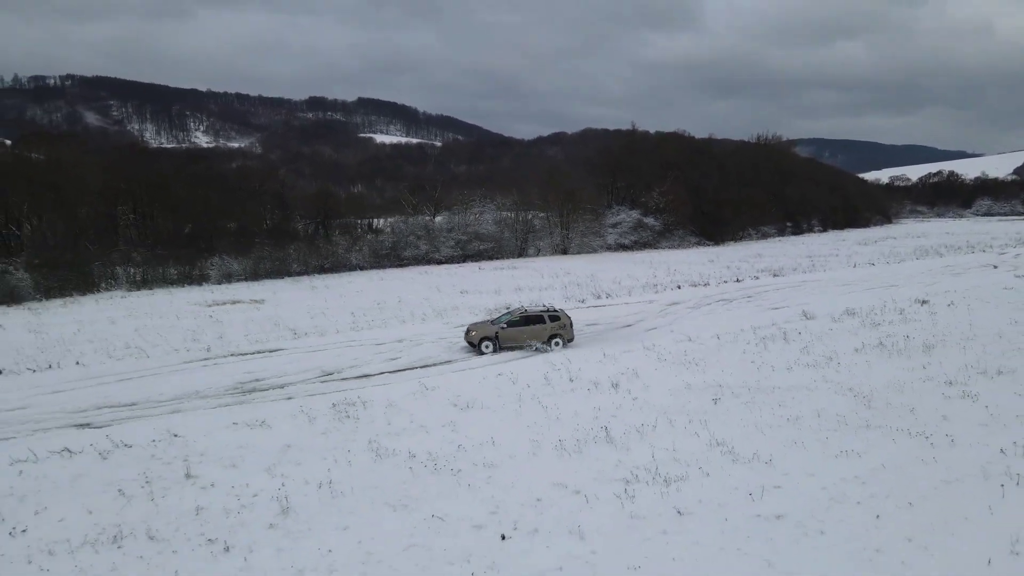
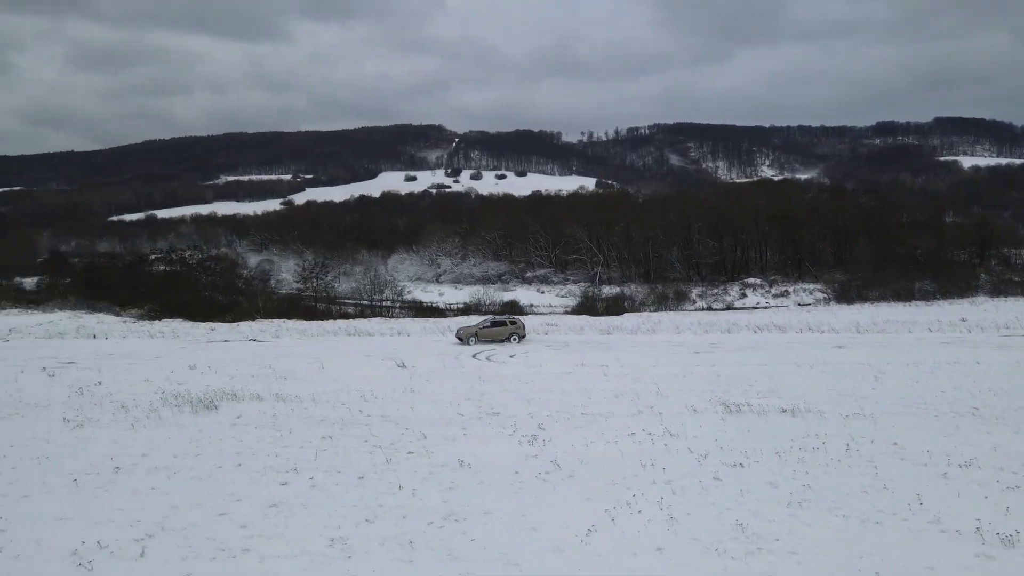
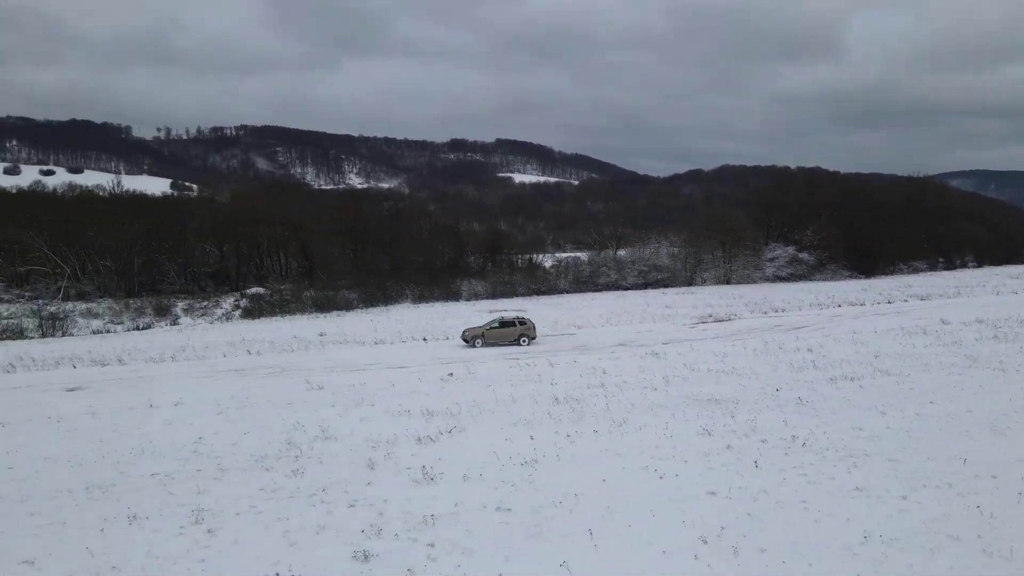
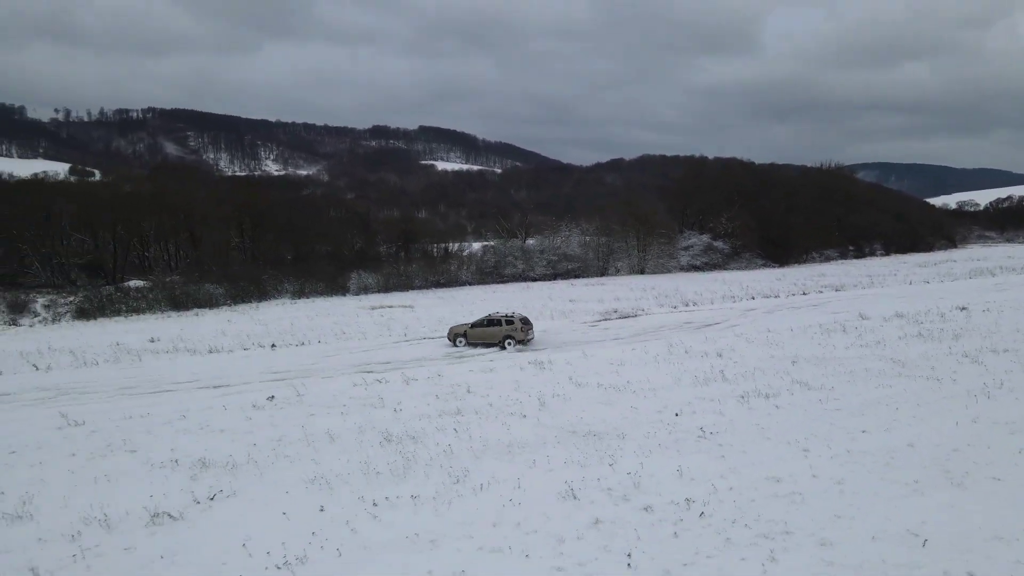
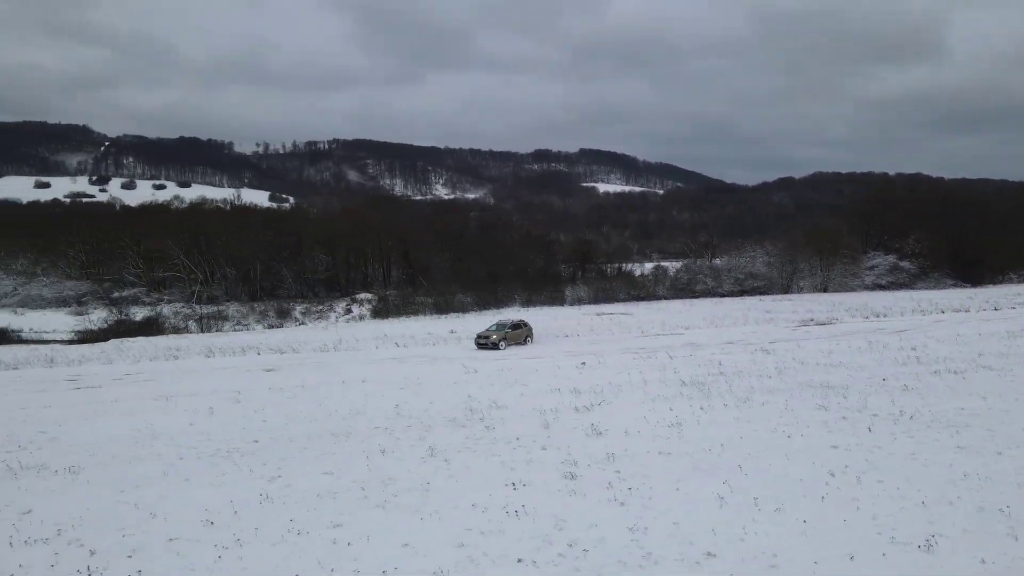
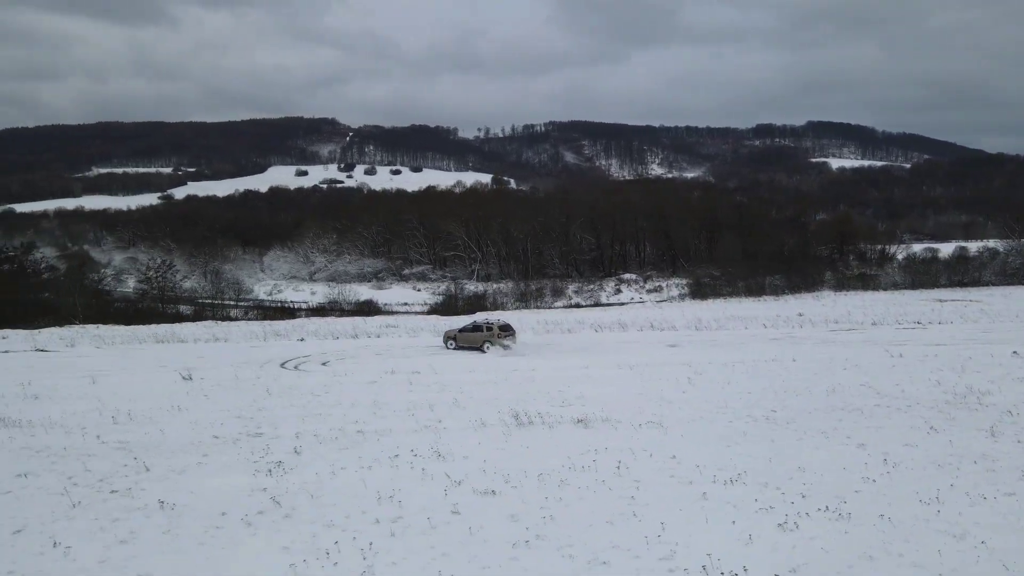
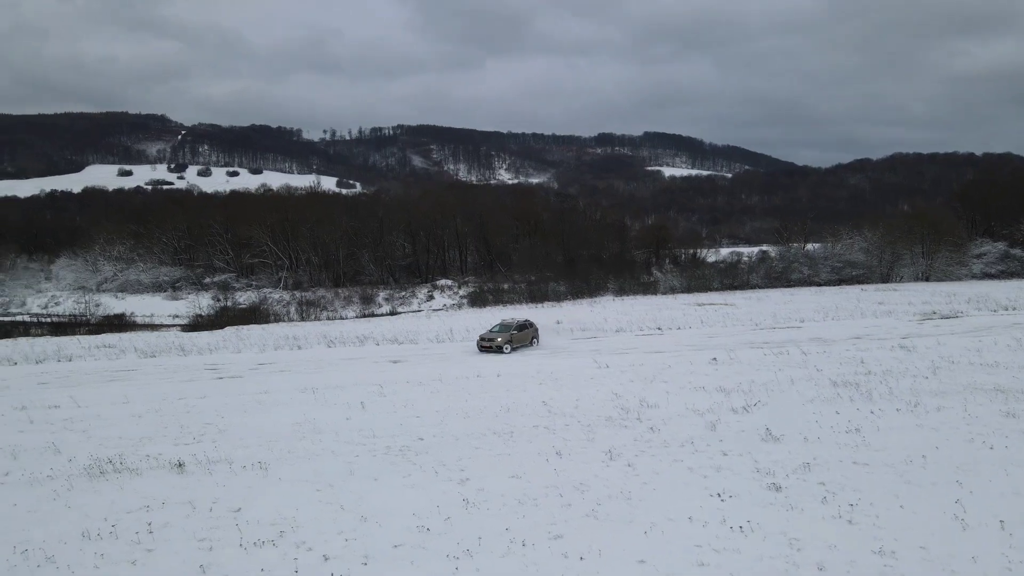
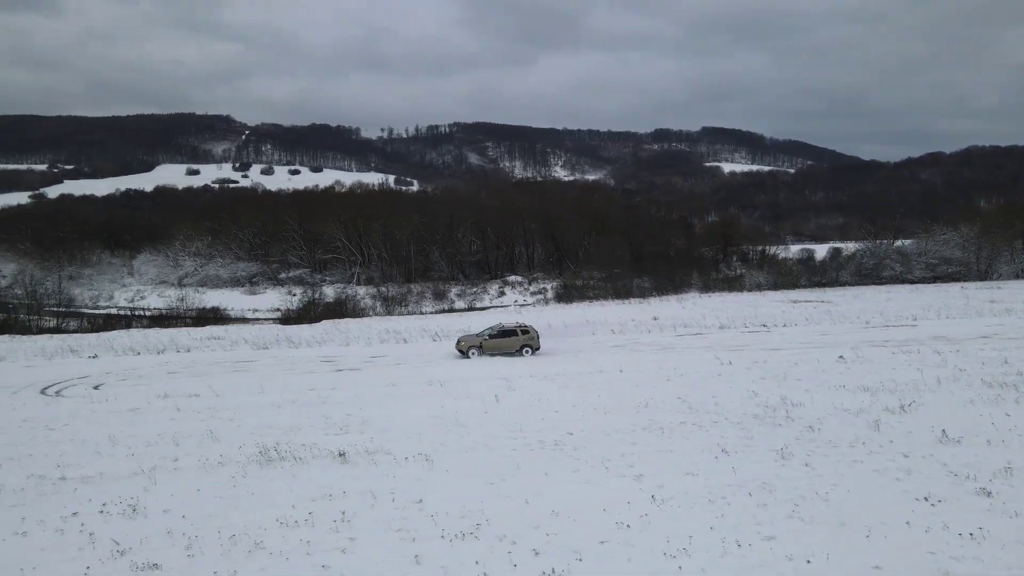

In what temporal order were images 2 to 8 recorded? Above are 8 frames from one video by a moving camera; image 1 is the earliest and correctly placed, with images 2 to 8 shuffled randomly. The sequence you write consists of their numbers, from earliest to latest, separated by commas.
4, 3, 5, 7, 8, 6, 2
